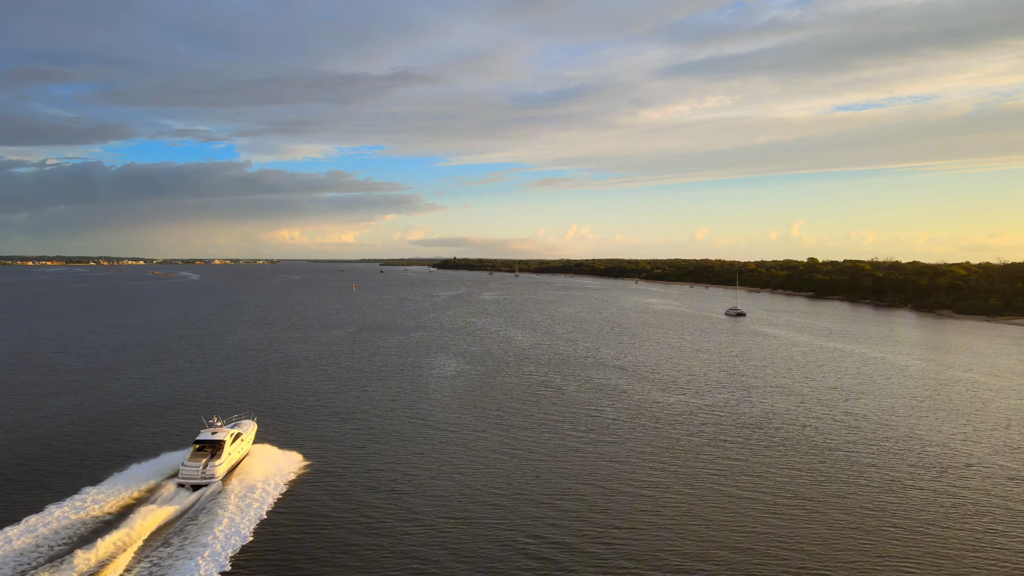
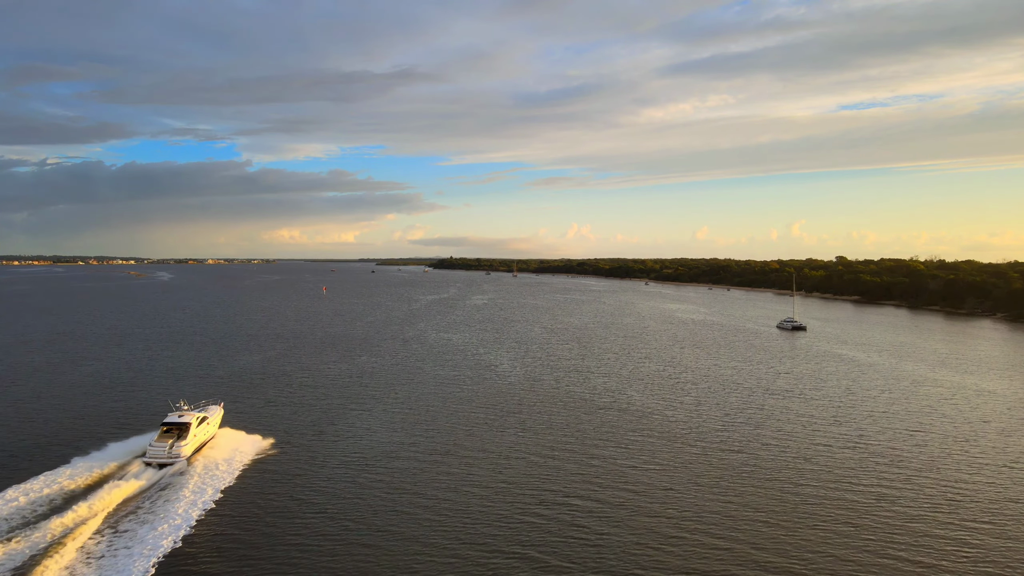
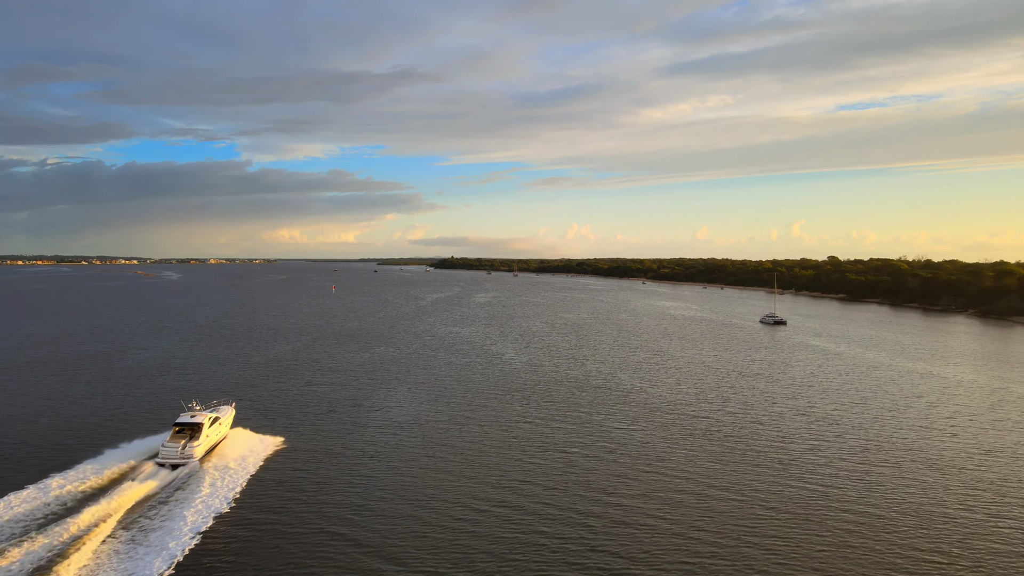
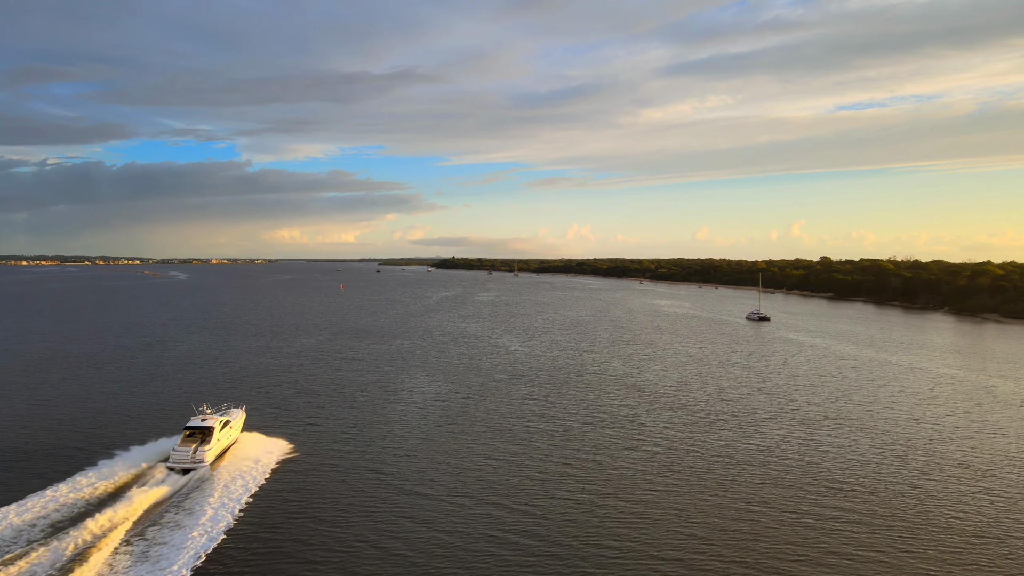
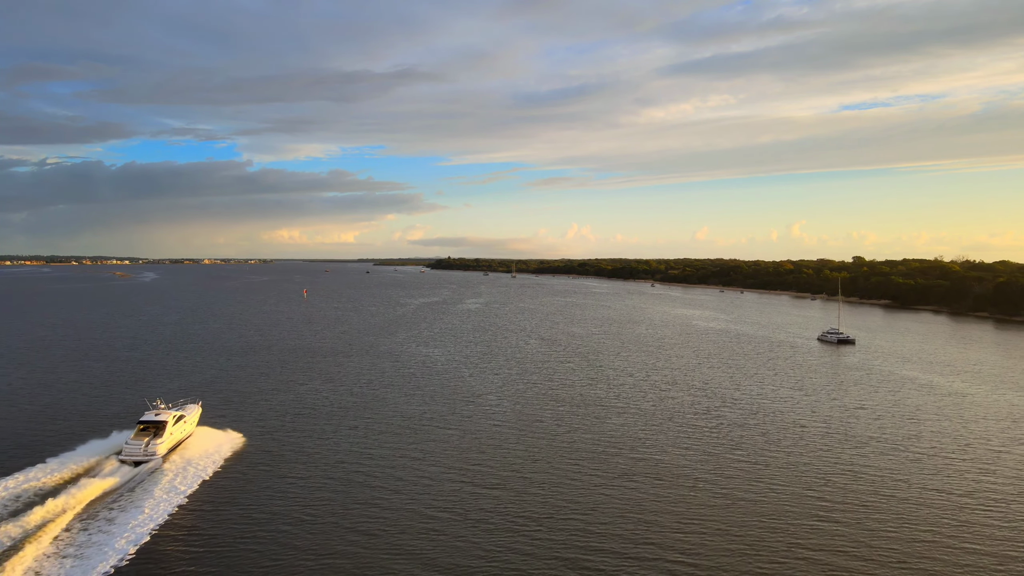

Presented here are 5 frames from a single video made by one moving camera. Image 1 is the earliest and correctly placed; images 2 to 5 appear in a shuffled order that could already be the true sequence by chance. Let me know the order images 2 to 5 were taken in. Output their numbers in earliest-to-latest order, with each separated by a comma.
4, 3, 2, 5
